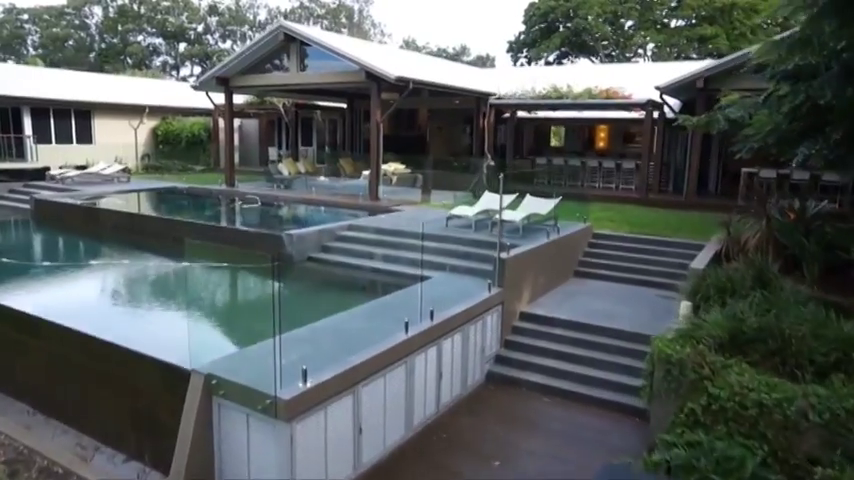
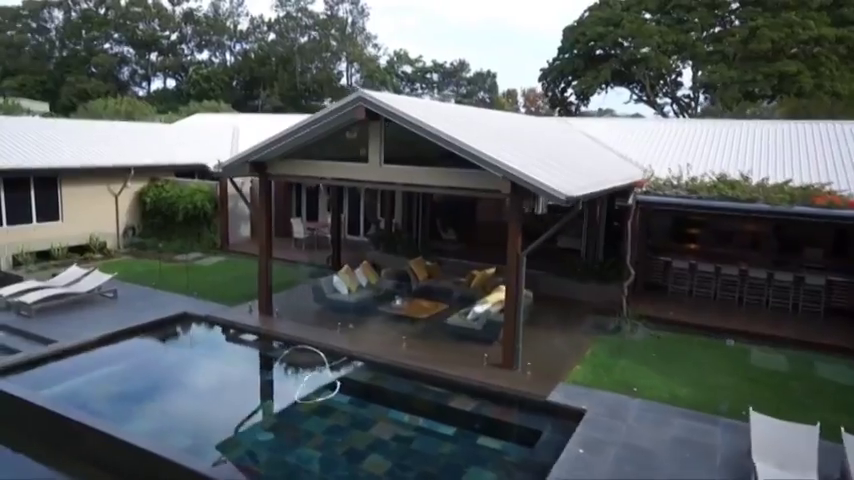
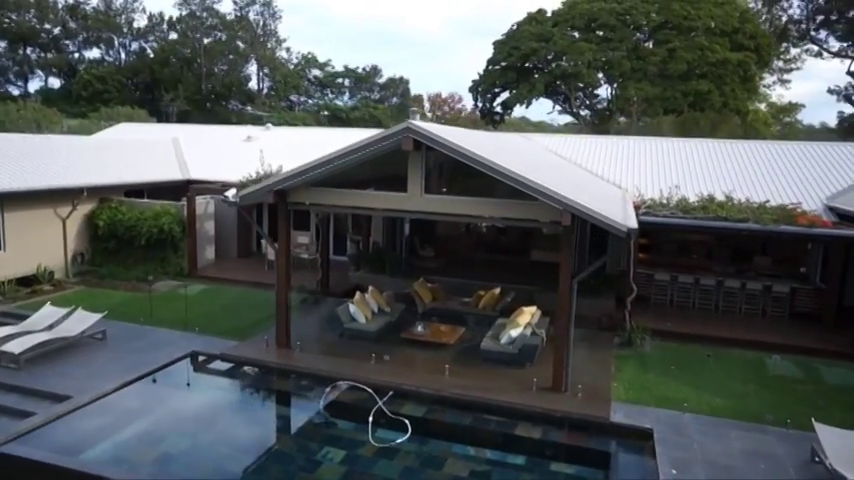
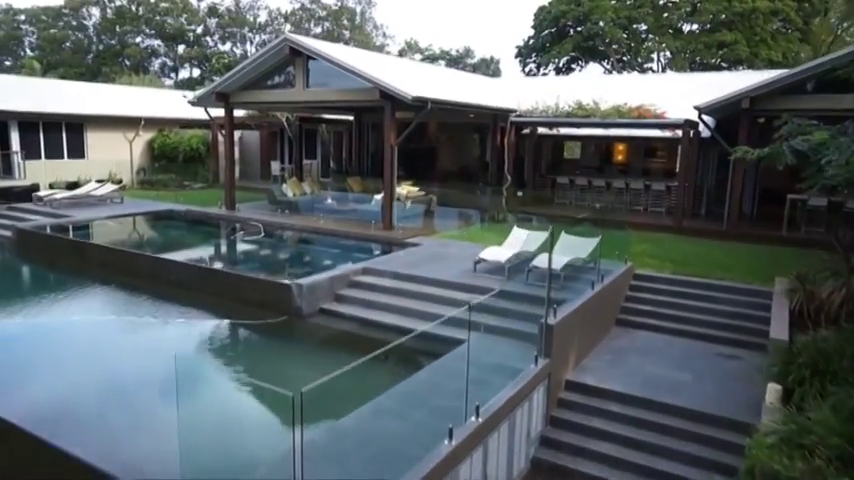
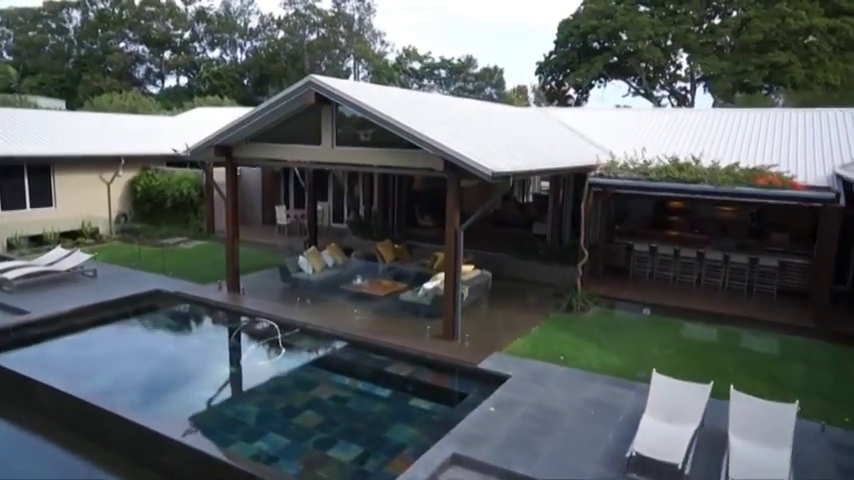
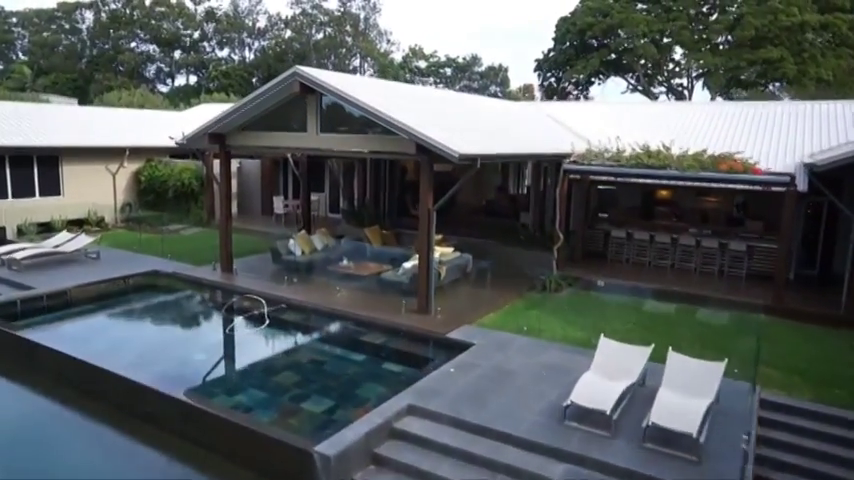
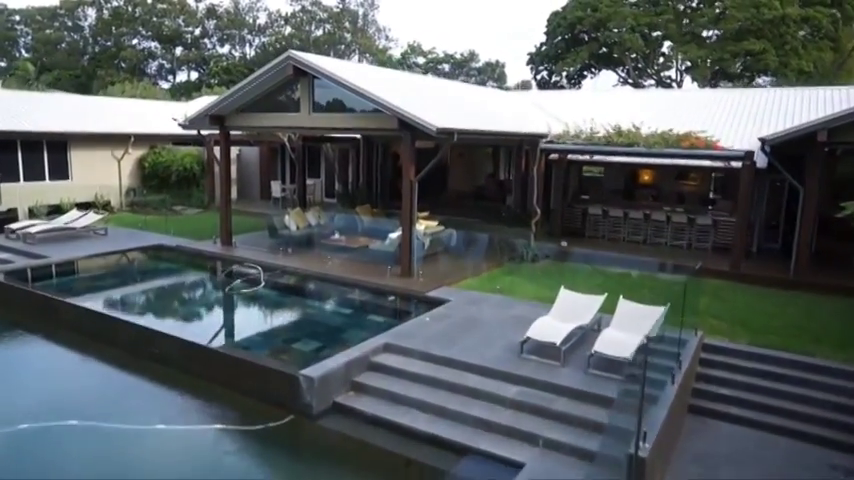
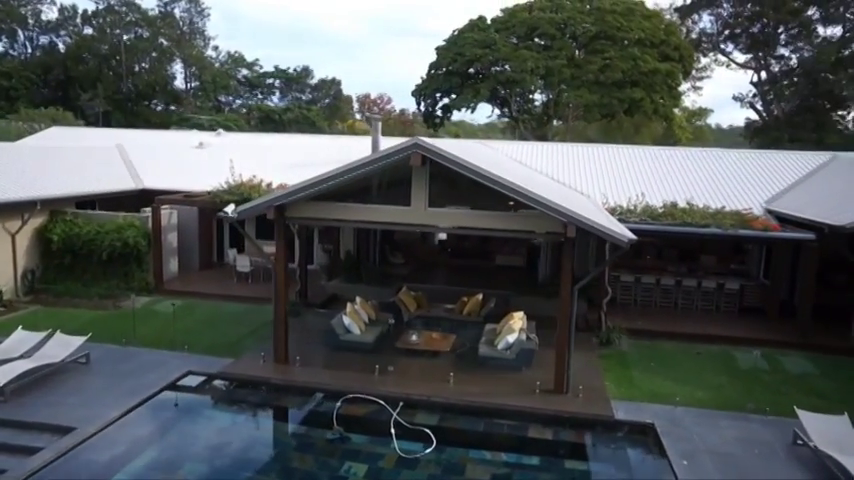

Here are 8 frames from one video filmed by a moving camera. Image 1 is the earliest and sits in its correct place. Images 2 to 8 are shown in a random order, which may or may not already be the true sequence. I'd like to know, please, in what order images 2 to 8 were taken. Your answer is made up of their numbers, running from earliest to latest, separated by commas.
4, 7, 6, 5, 2, 3, 8
